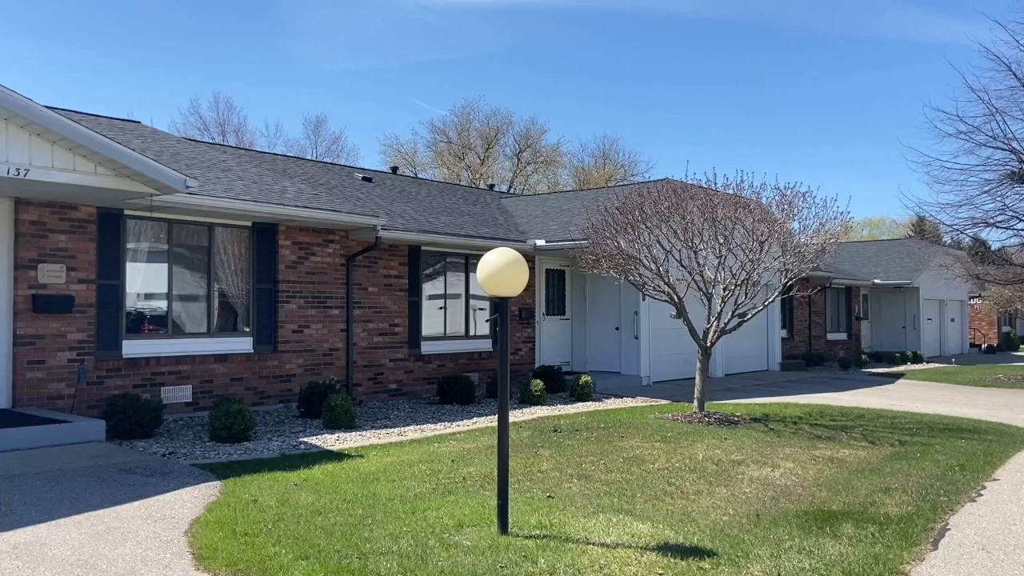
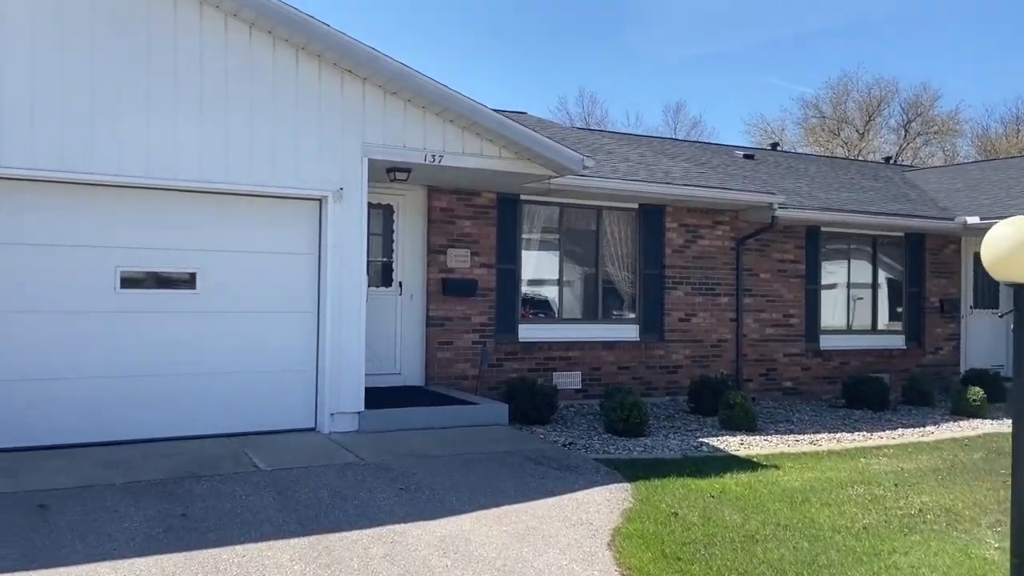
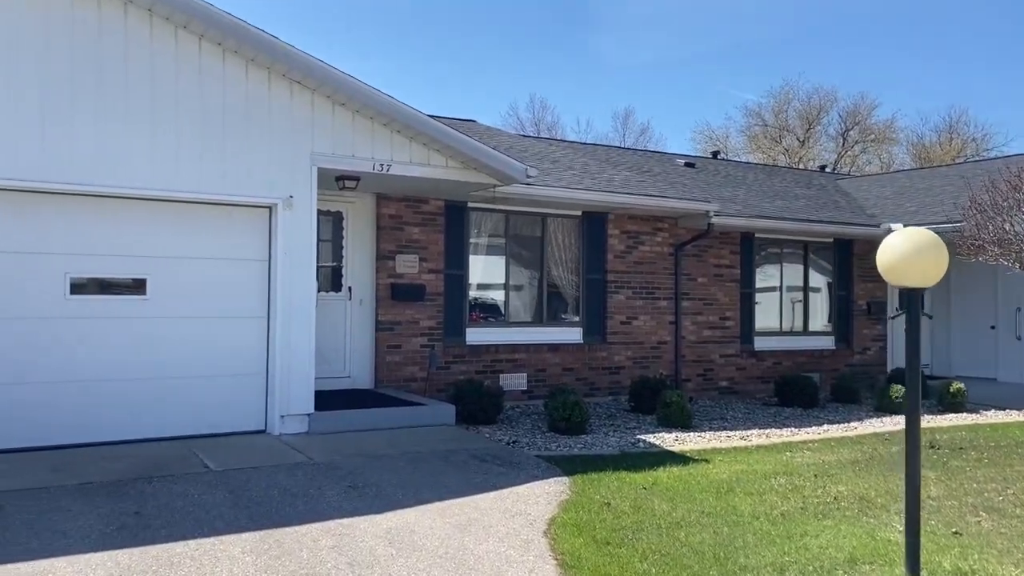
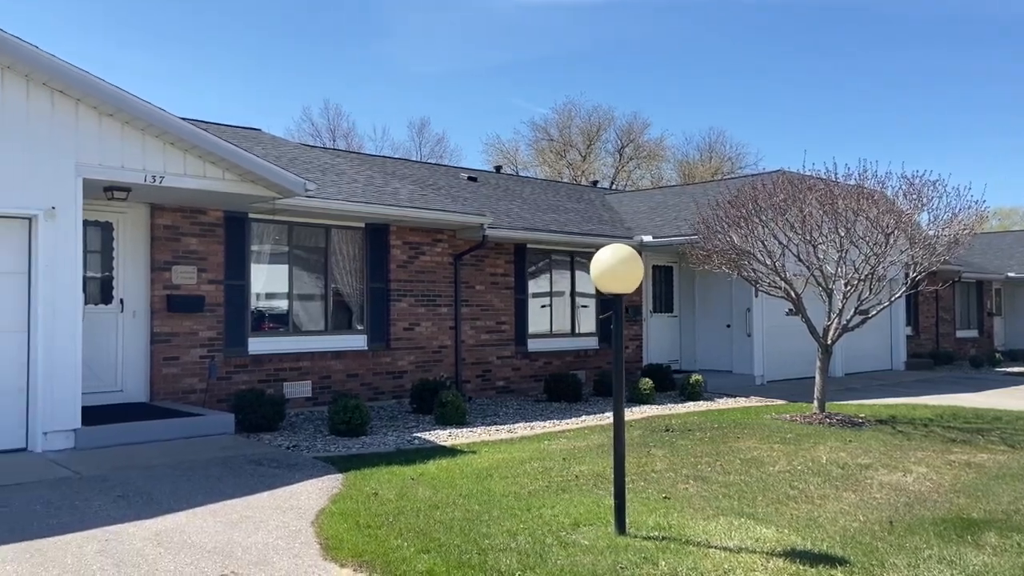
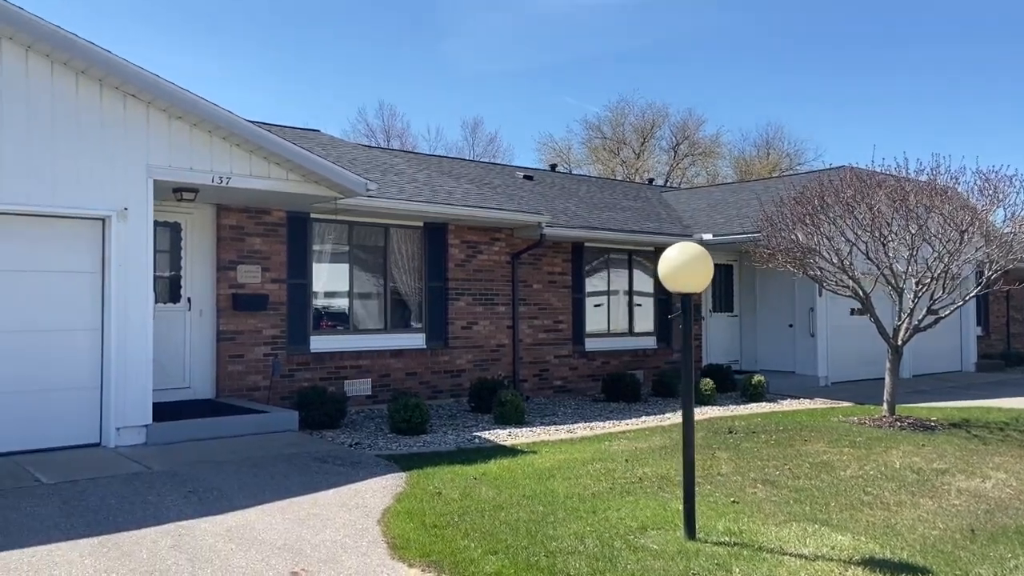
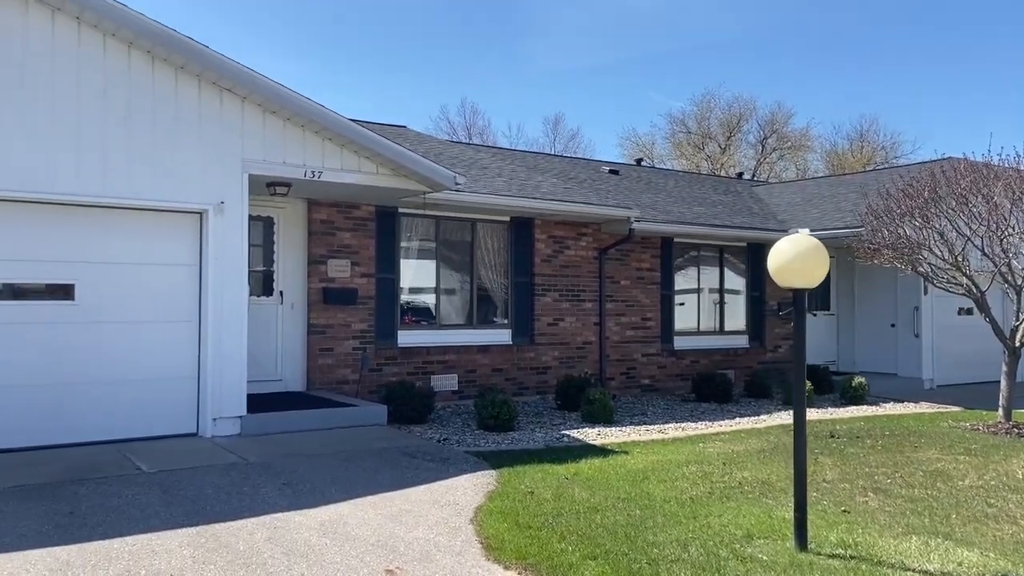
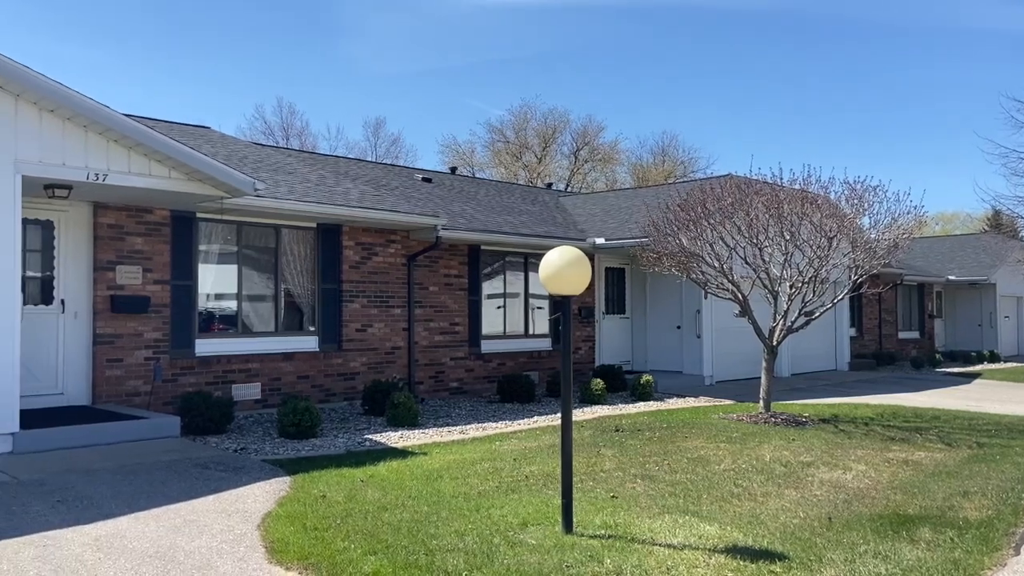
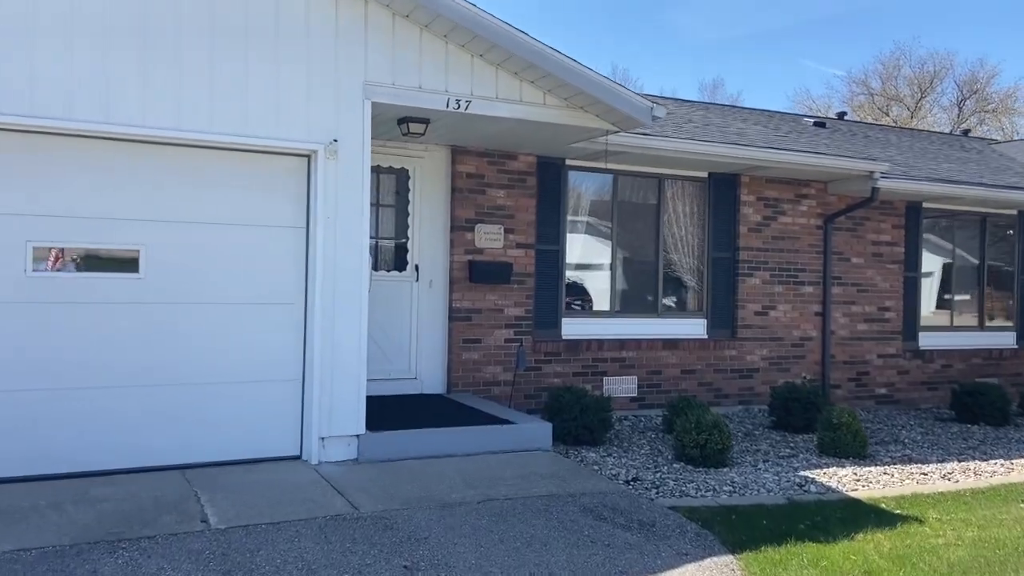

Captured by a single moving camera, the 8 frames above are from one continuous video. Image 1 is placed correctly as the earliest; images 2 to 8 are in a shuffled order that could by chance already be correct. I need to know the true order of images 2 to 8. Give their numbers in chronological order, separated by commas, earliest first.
7, 4, 5, 6, 3, 2, 8
